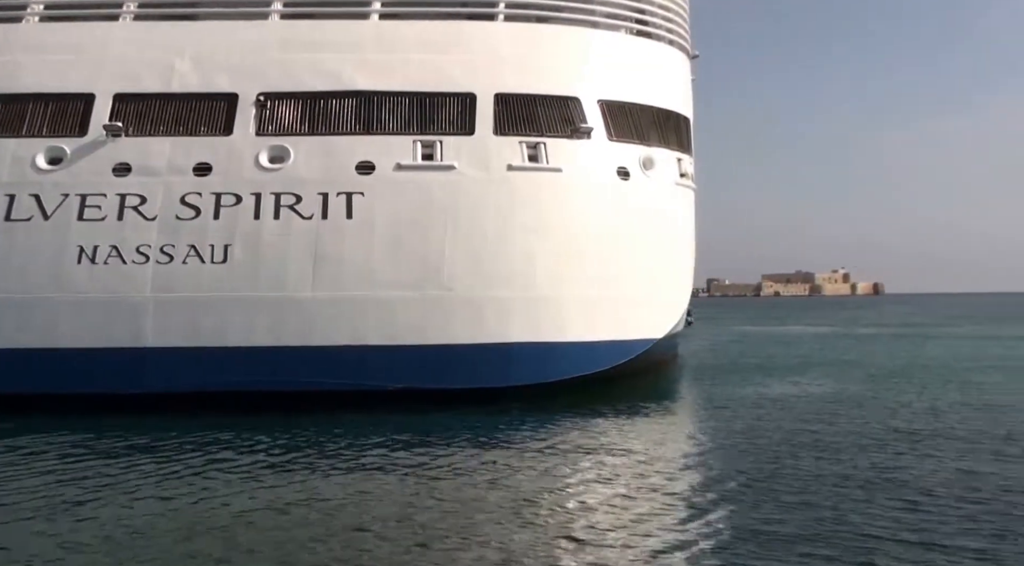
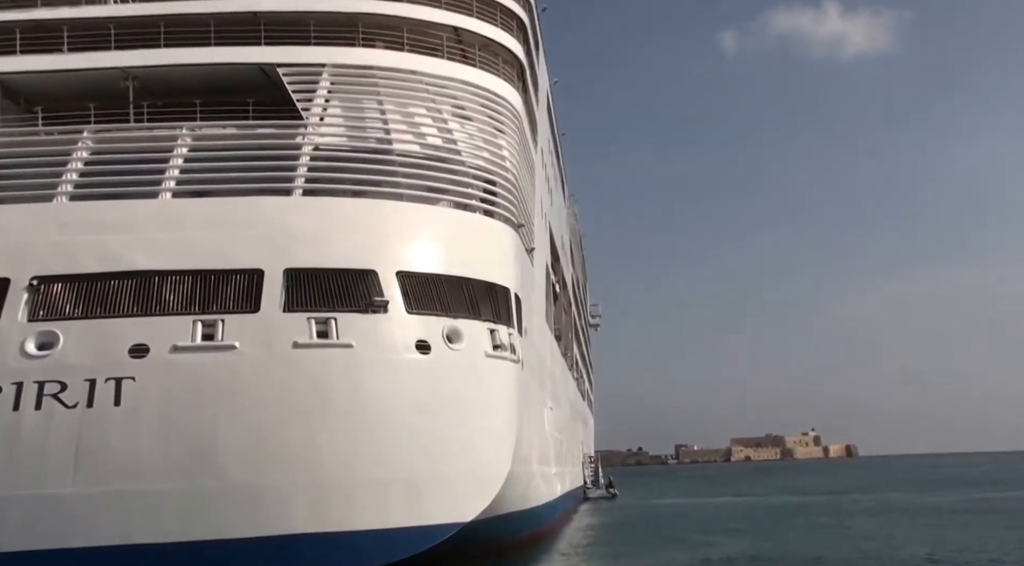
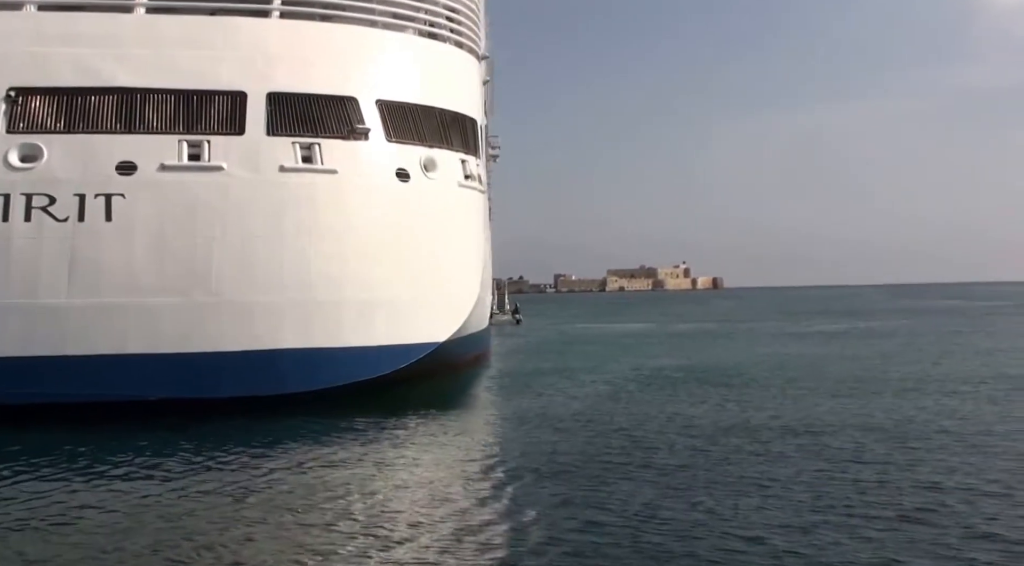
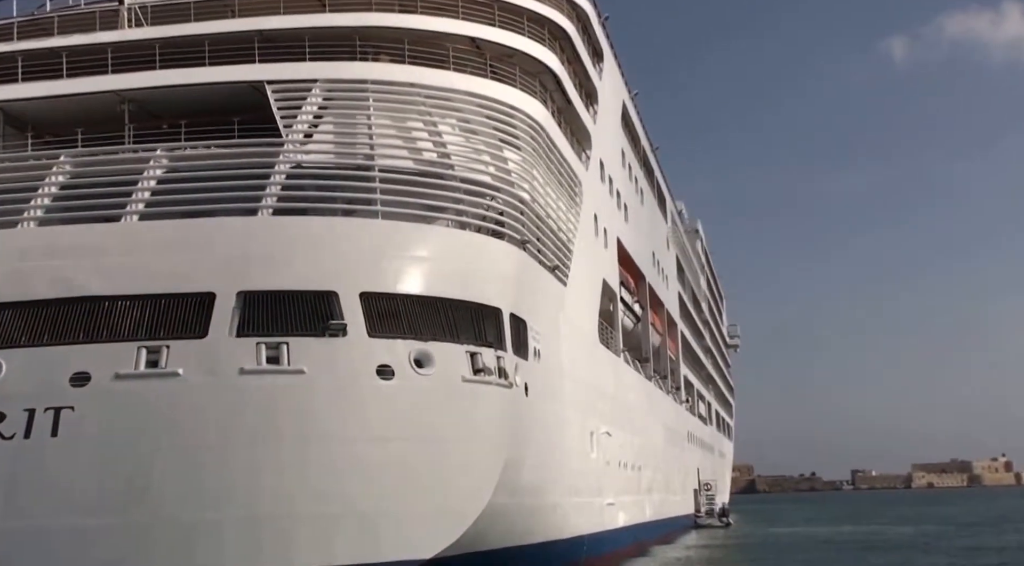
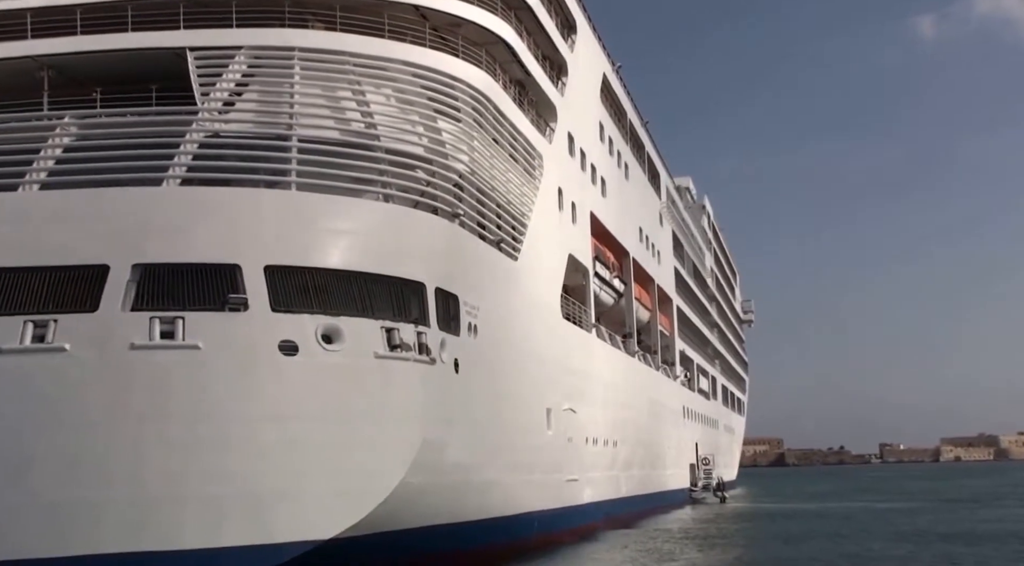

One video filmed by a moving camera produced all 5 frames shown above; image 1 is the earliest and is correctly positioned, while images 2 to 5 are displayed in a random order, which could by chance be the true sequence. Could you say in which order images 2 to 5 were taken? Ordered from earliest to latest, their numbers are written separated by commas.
3, 2, 4, 5
